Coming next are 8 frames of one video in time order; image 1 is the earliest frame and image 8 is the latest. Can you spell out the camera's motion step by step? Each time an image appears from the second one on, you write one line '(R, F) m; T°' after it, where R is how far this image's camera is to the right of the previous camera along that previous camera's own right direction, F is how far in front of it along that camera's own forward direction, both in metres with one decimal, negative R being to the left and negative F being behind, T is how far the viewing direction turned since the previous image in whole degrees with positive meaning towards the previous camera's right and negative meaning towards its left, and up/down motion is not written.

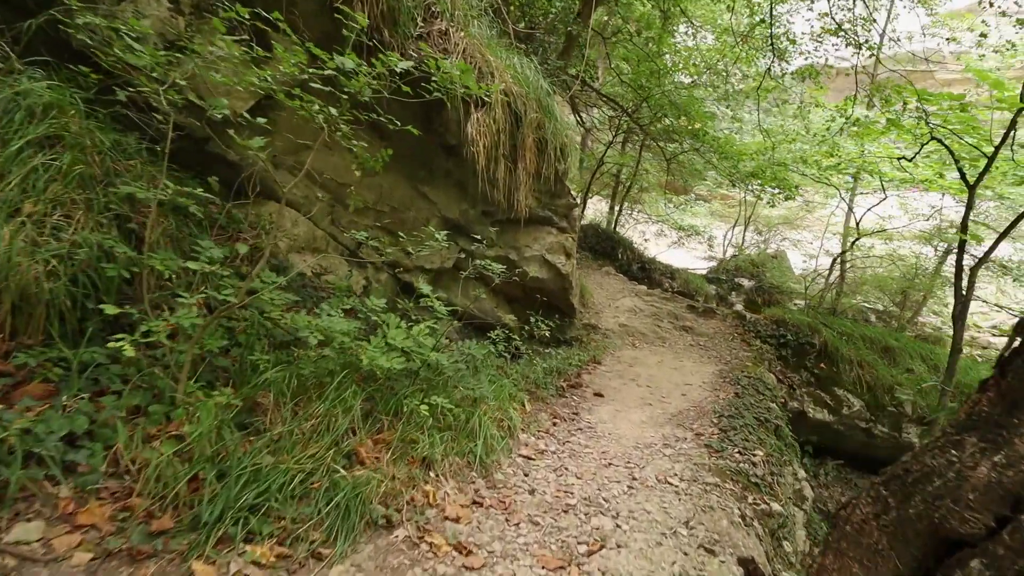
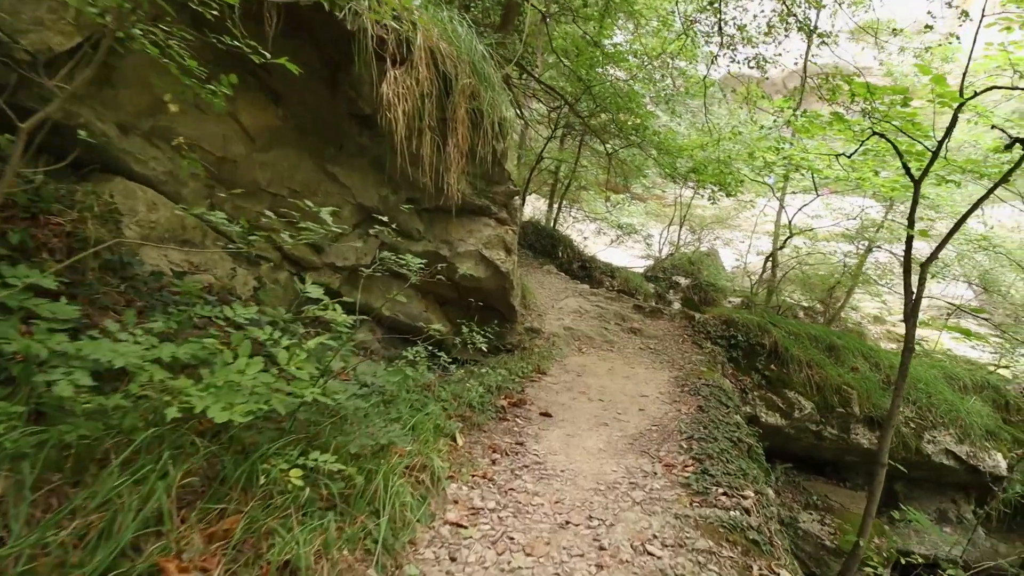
(+0.1, +0.7) m; +7°
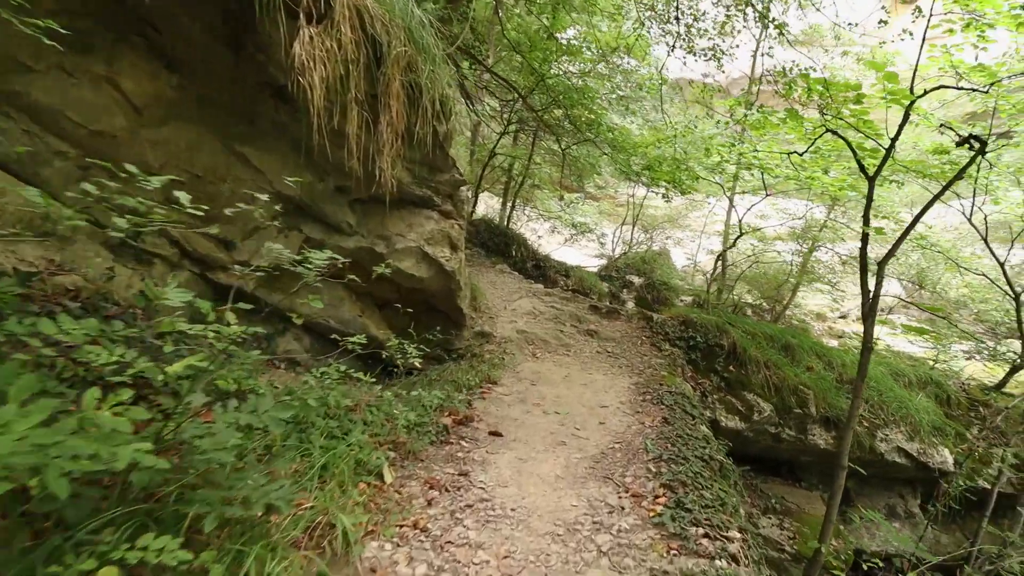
(+0.1, +0.5) m; +5°
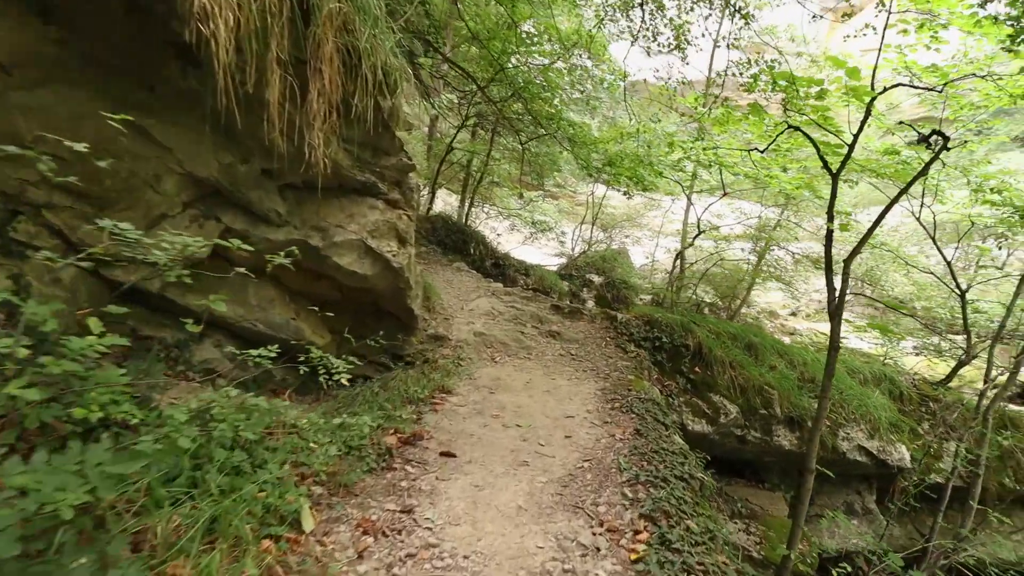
(0.0, +0.4) m; +5°
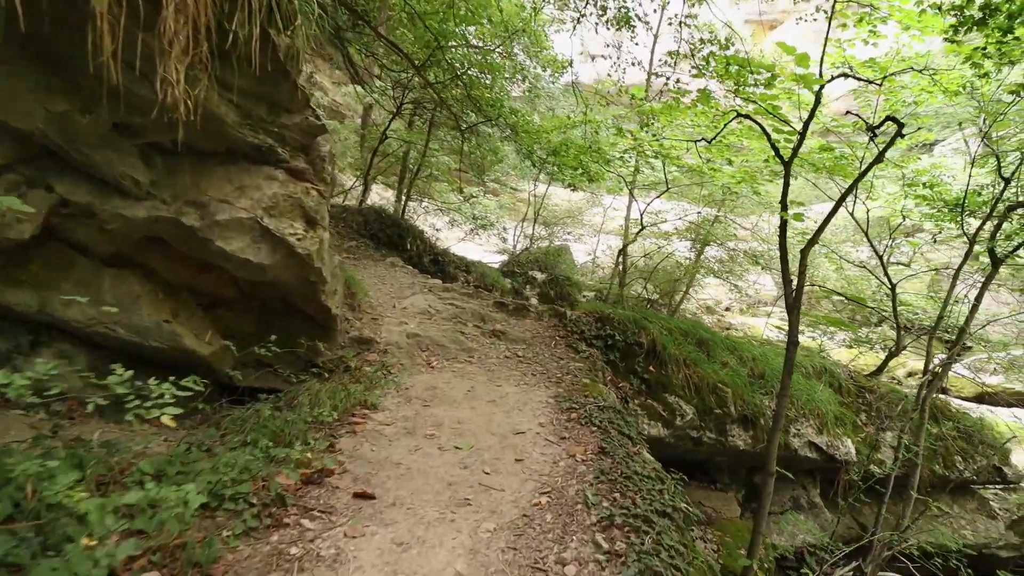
(0.0, +0.6) m; +7°
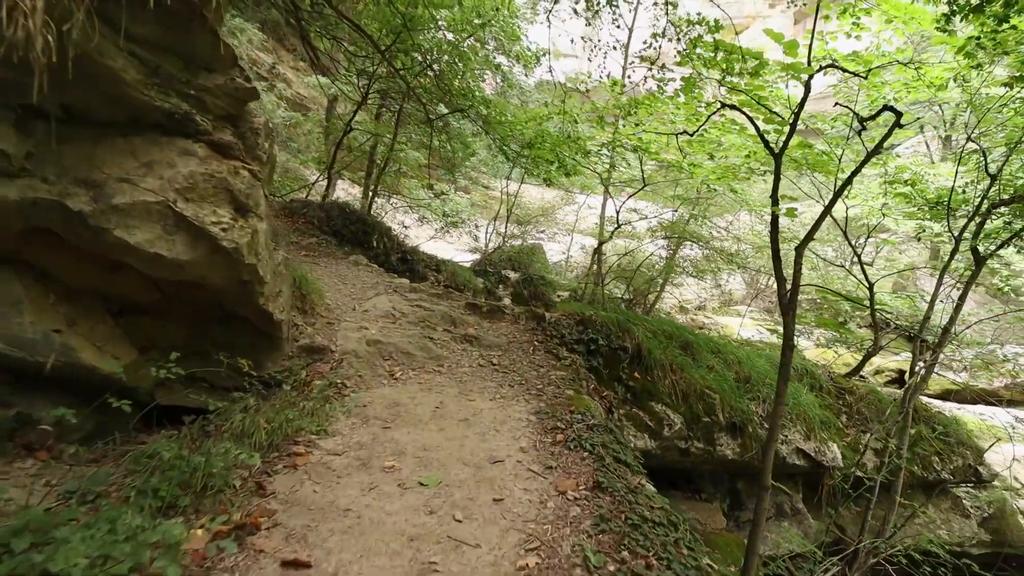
(0.0, +0.5) m; +3°
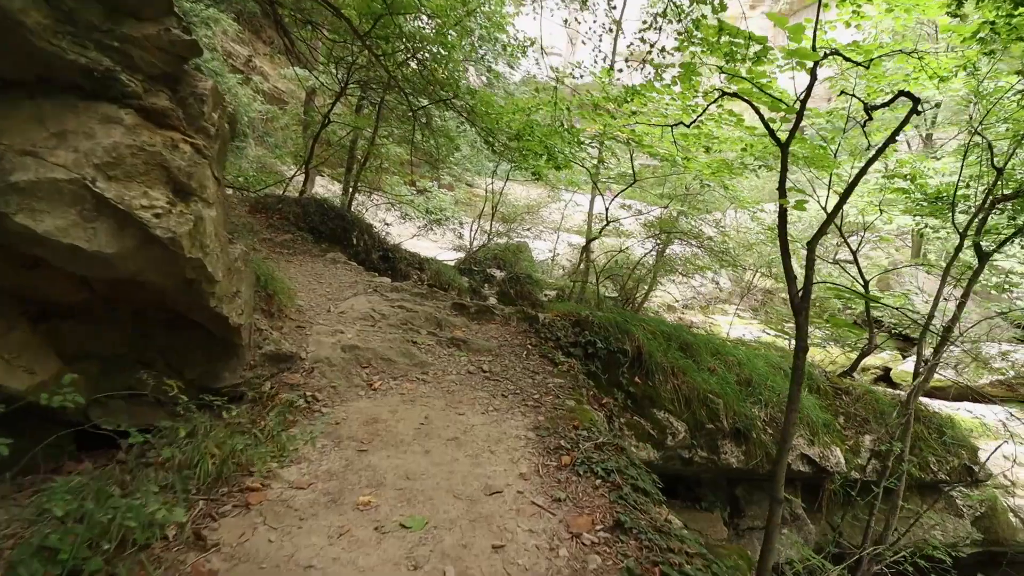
(-0.1, +0.4) m; +2°
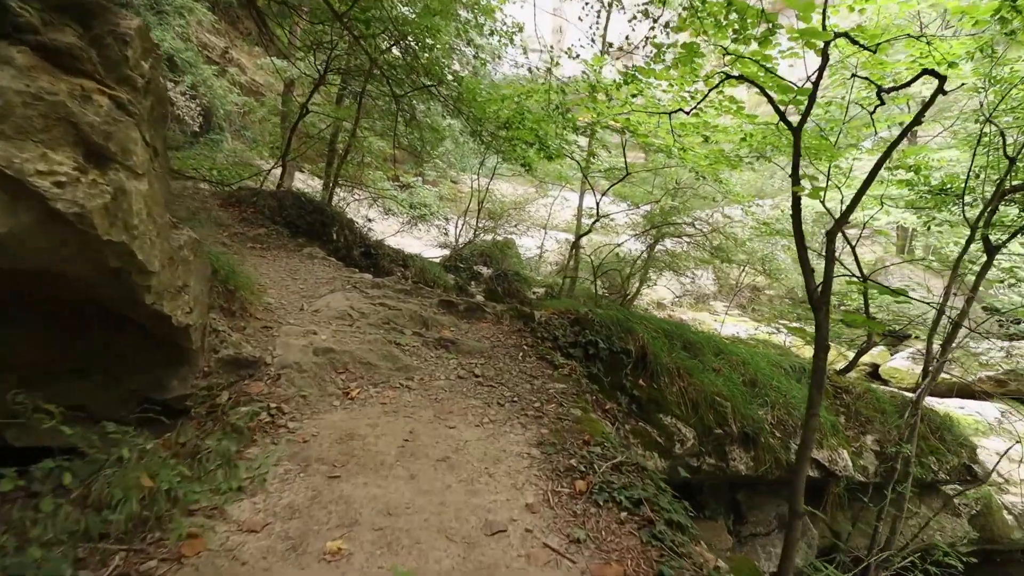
(-0.1, +0.4) m; +2°
